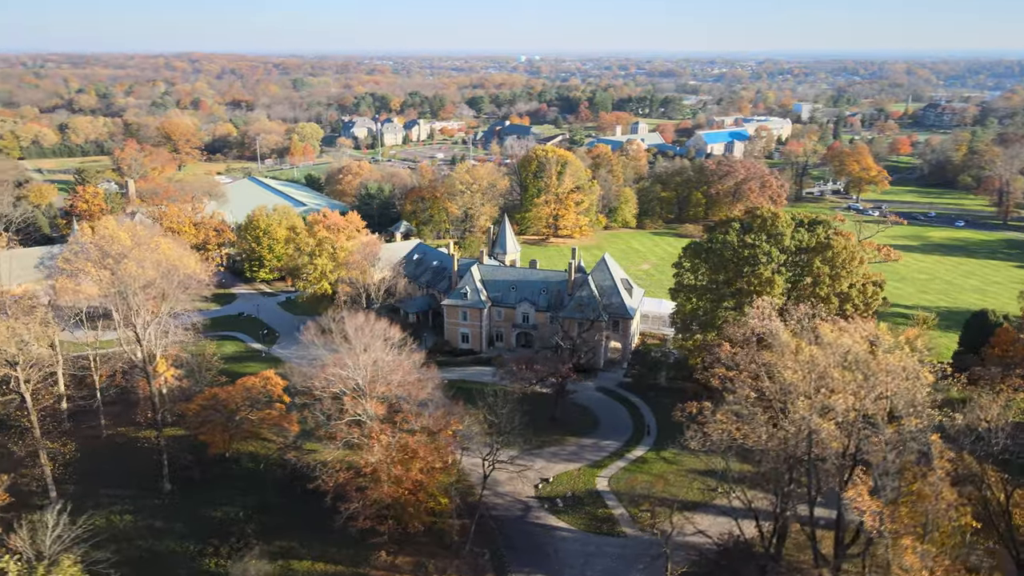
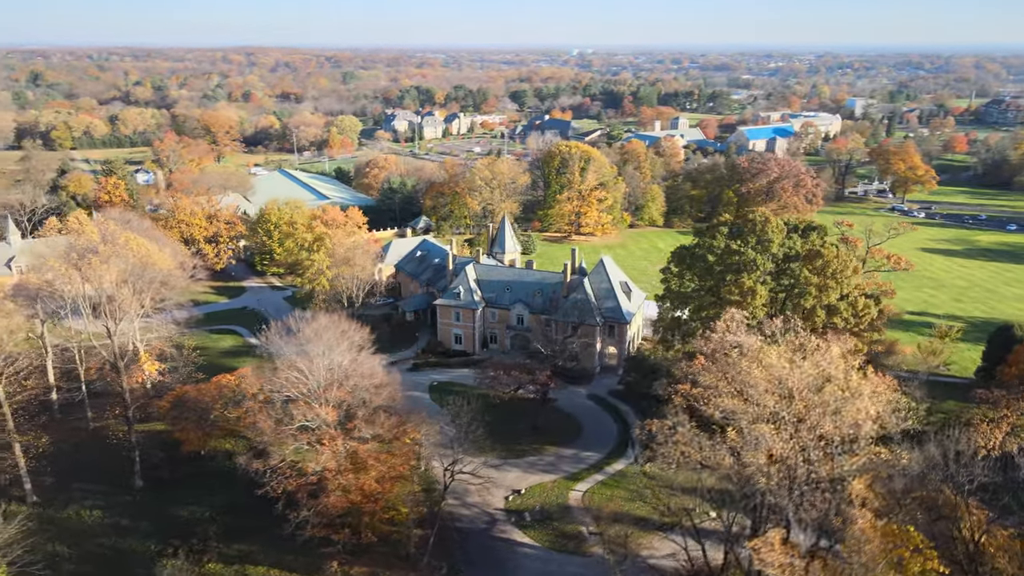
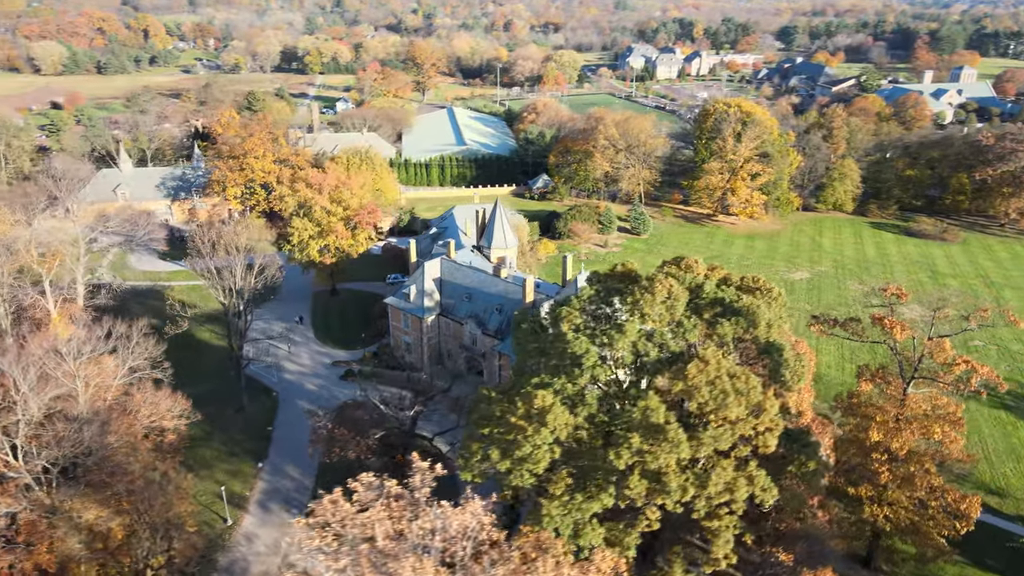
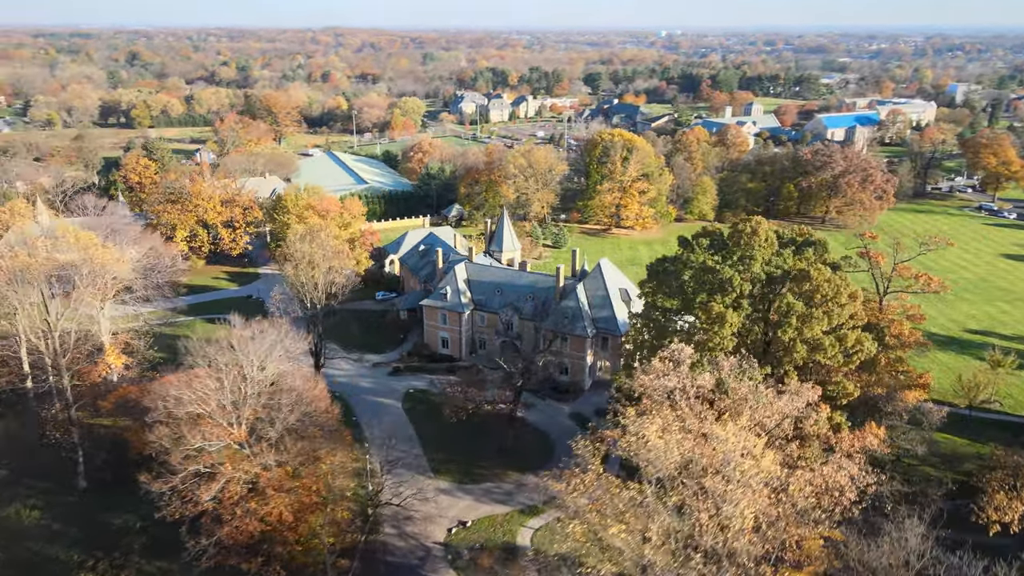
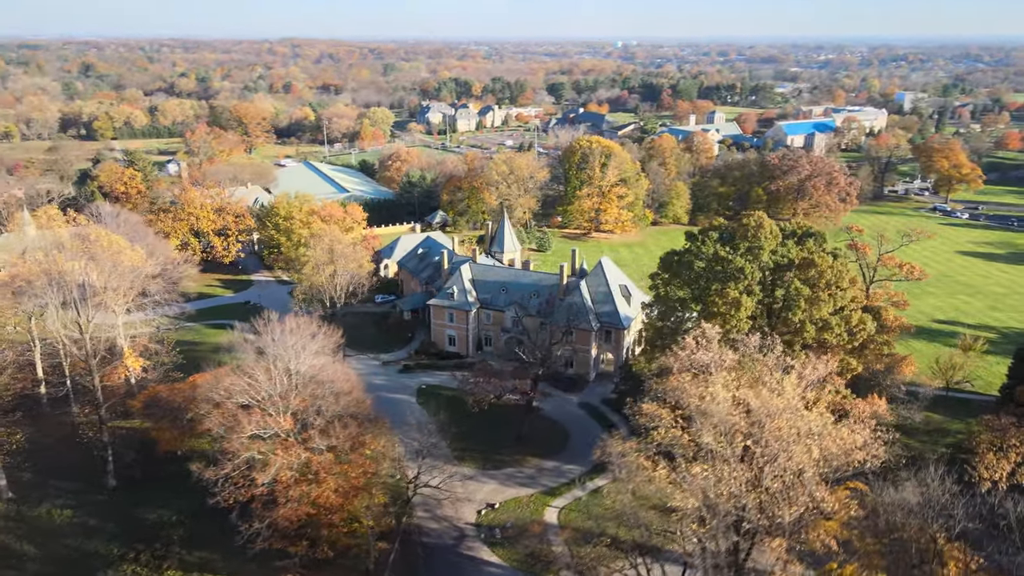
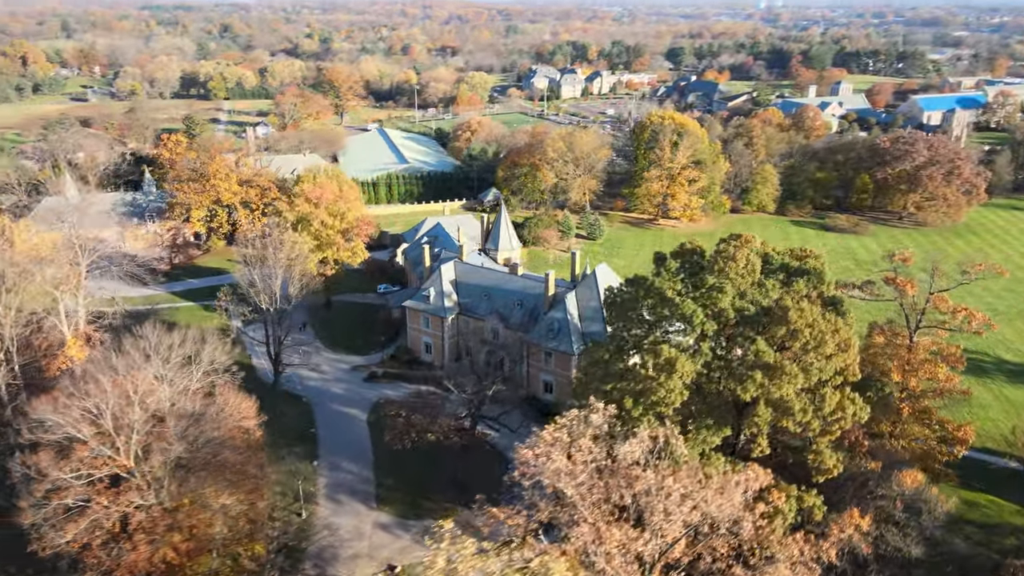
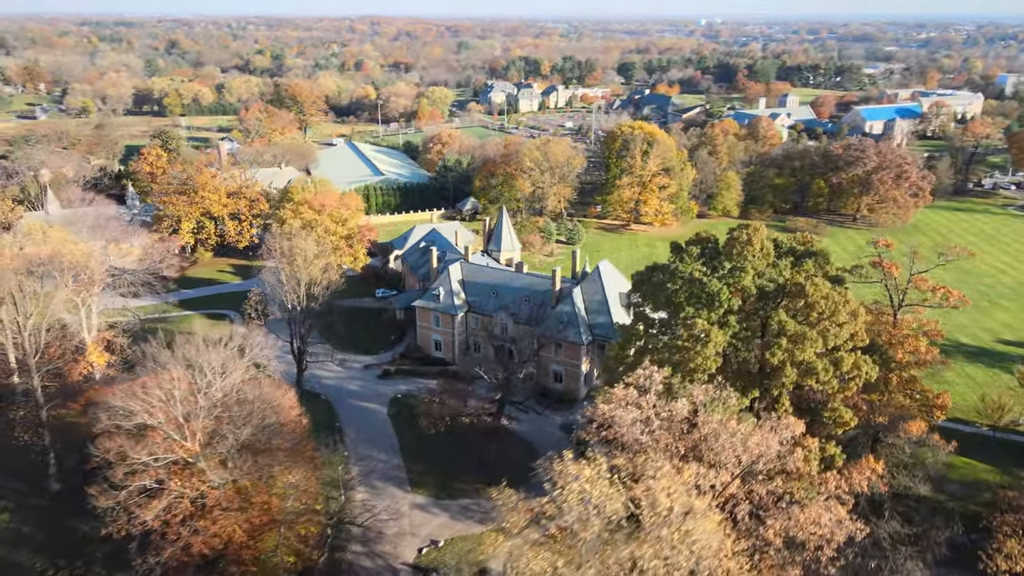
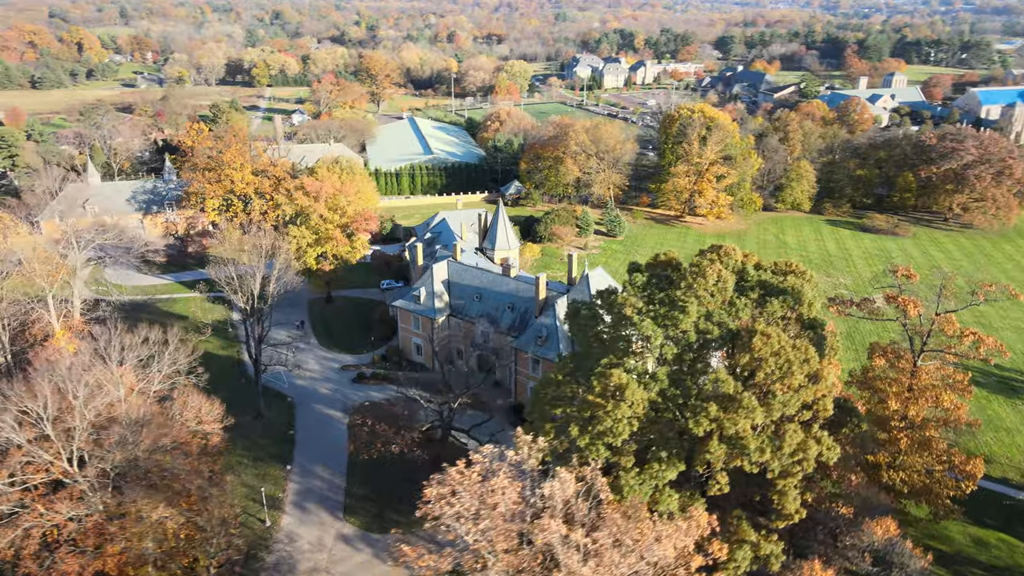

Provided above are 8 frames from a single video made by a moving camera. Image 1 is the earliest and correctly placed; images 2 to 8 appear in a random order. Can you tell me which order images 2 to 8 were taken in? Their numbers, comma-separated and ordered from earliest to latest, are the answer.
2, 5, 4, 7, 6, 8, 3
